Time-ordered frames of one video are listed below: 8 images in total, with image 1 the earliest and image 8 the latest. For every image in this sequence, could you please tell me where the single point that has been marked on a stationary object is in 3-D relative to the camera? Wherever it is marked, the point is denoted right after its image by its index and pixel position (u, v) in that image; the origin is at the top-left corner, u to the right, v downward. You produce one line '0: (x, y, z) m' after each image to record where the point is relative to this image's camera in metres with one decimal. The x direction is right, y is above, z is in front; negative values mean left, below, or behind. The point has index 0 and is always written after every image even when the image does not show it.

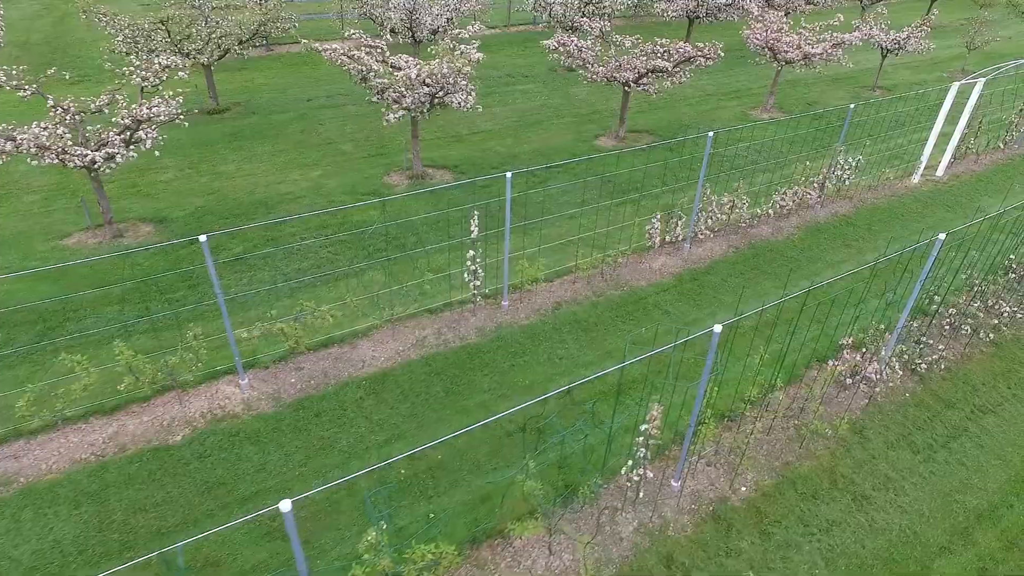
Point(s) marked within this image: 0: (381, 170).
0: (-2.7, +2.4, +13.1) m
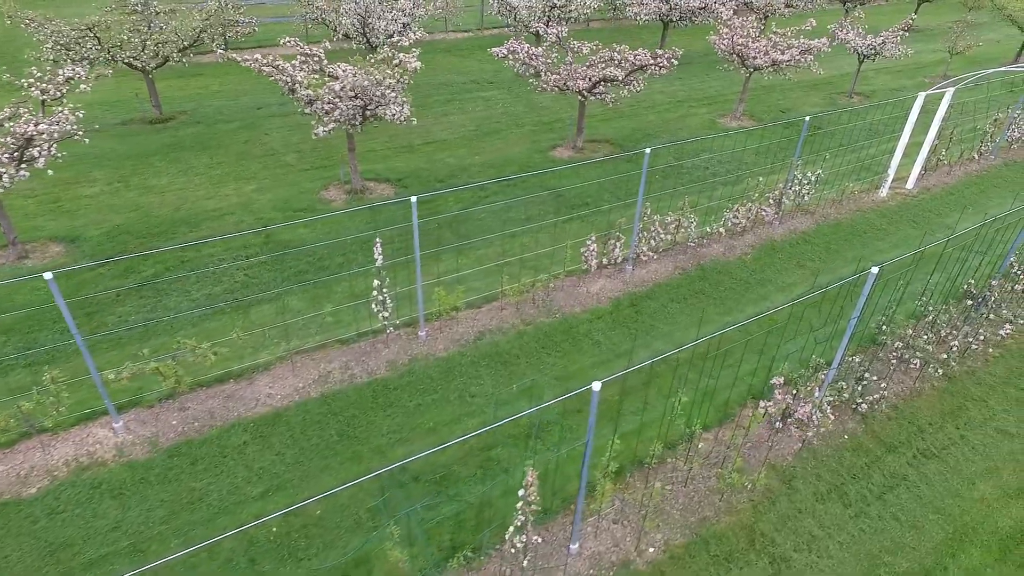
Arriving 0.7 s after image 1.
0: (-3.7, +2.0, +12.5) m
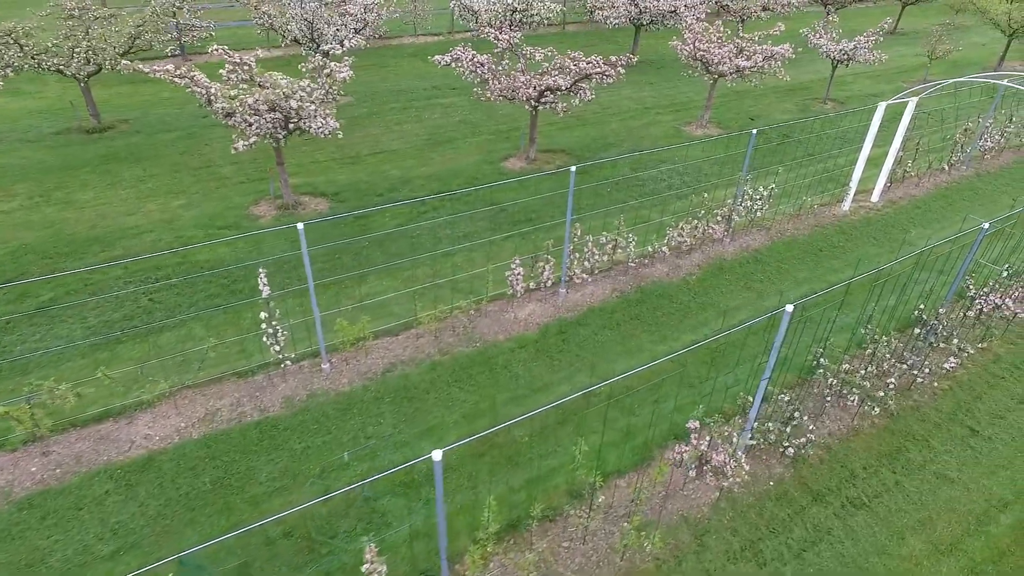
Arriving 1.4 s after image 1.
0: (-4.8, +1.6, +11.9) m
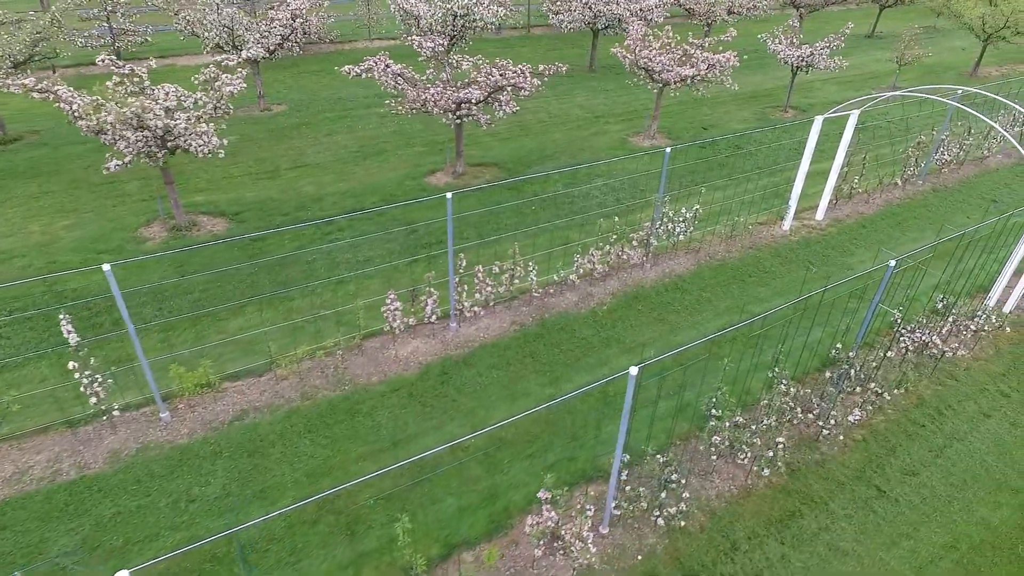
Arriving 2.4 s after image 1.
0: (-6.4, +1.2, +11.2) m
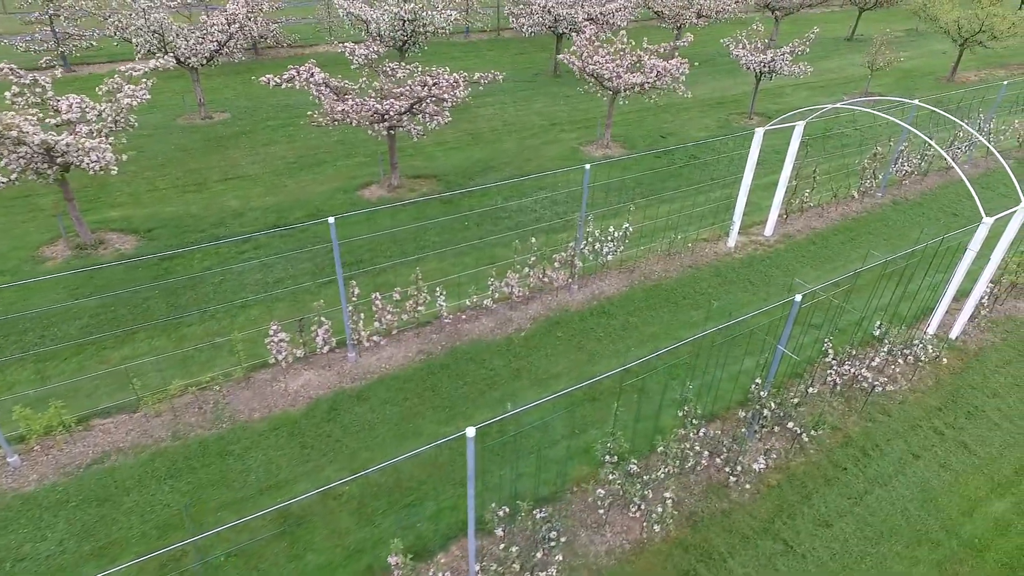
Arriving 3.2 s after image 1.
0: (-7.6, +0.9, +10.6) m
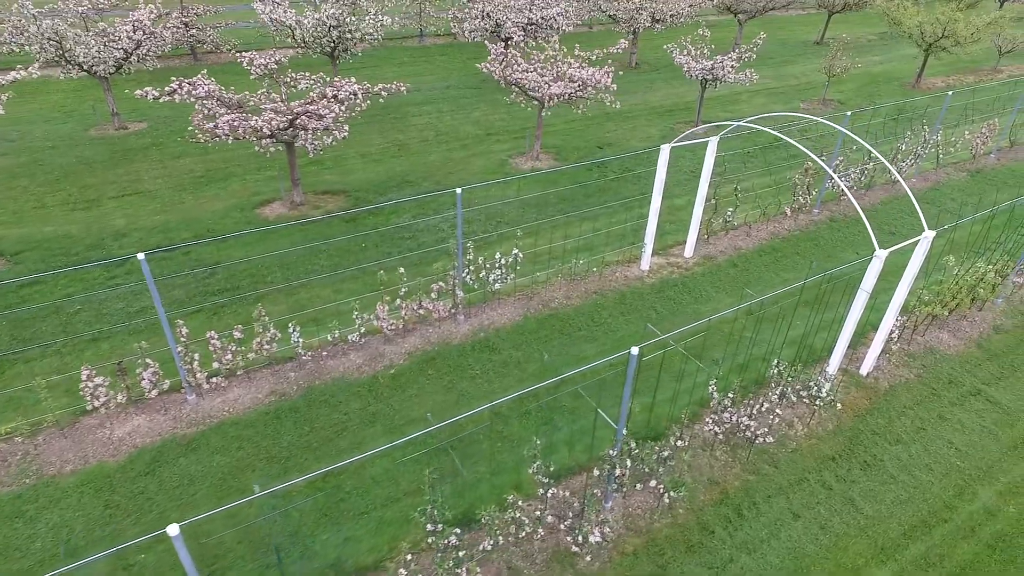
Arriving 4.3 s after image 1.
0: (-9.3, +0.4, +9.9) m
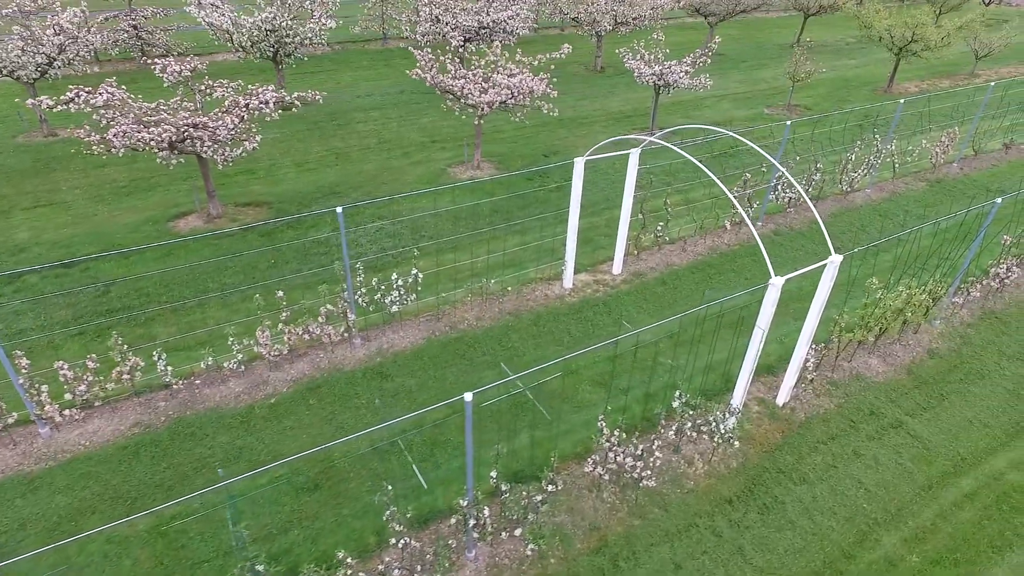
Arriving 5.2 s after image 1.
0: (-10.6, +0.2, +9.4) m
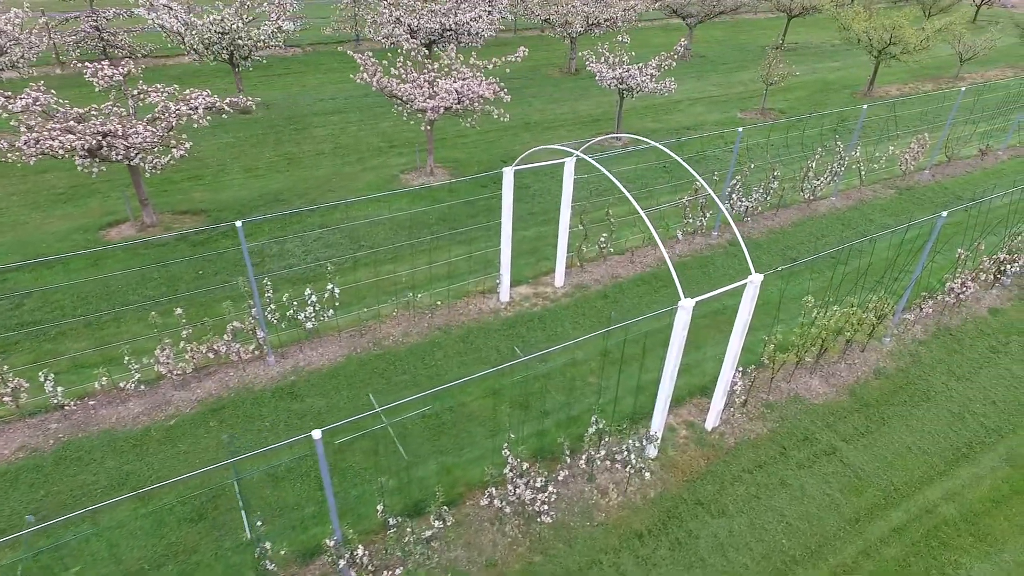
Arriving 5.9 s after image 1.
0: (-11.6, 0.0, +9.1) m
